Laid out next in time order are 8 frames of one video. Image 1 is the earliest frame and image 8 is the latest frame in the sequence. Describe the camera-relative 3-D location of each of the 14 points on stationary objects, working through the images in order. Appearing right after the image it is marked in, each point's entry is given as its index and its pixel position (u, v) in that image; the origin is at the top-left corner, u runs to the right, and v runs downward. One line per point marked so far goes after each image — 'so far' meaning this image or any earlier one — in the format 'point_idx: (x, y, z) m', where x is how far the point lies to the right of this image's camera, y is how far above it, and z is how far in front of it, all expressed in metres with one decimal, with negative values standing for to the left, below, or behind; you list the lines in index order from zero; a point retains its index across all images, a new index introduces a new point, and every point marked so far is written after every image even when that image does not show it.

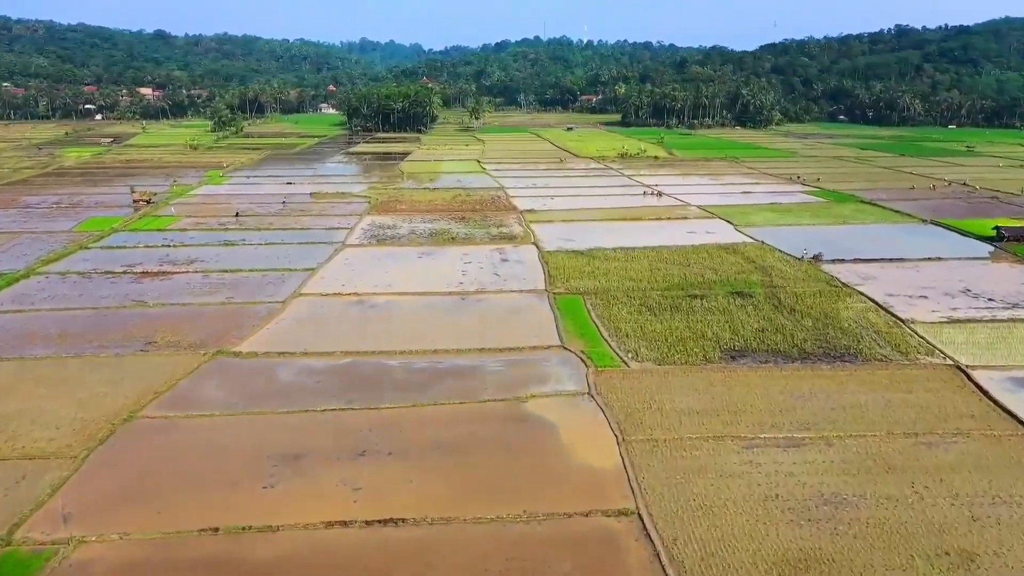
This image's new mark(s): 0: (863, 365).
0: (+7.2, -1.6, +16.0) m
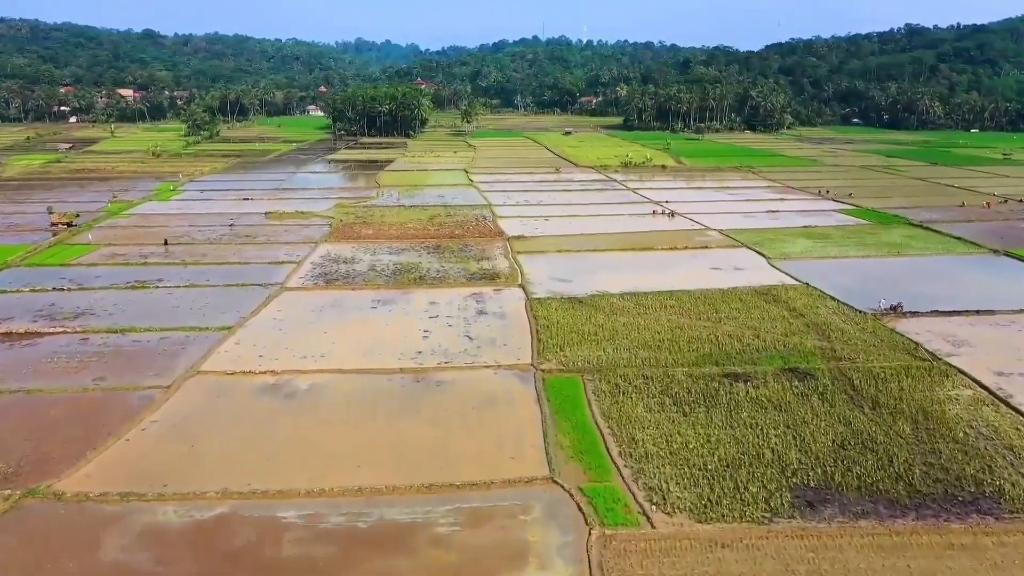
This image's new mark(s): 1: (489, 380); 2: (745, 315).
0: (+6.7, -3.1, +10.3) m
1: (-0.5, -1.8, +15.5) m
2: (+5.9, -0.7, +19.7) m
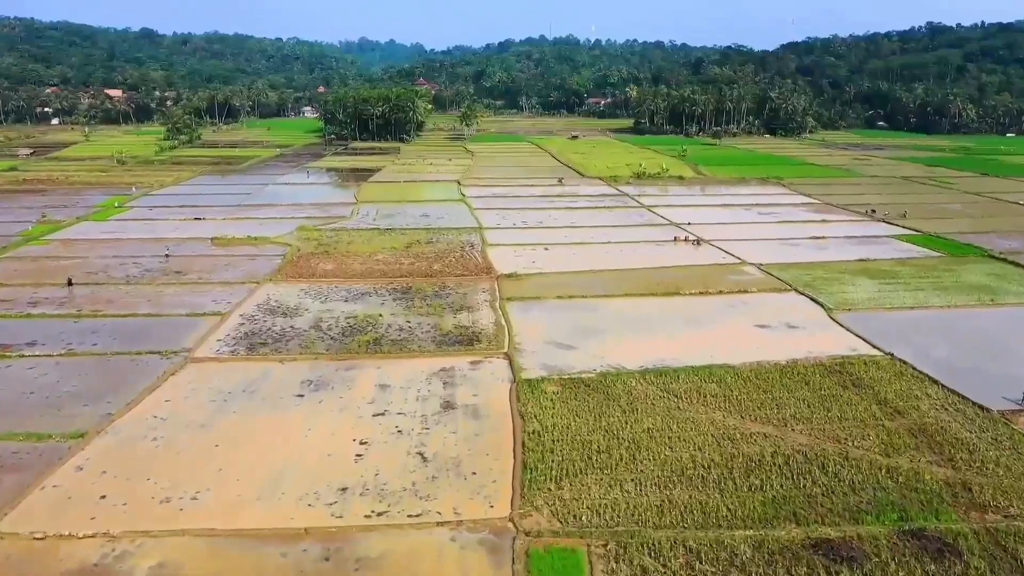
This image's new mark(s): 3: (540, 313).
0: (+6.2, -4.7, +4.6) m
1: (-0.9, -3.3, +9.8) m
2: (+5.5, -2.2, +13.9) m
3: (+0.7, -0.6, +19.9) m
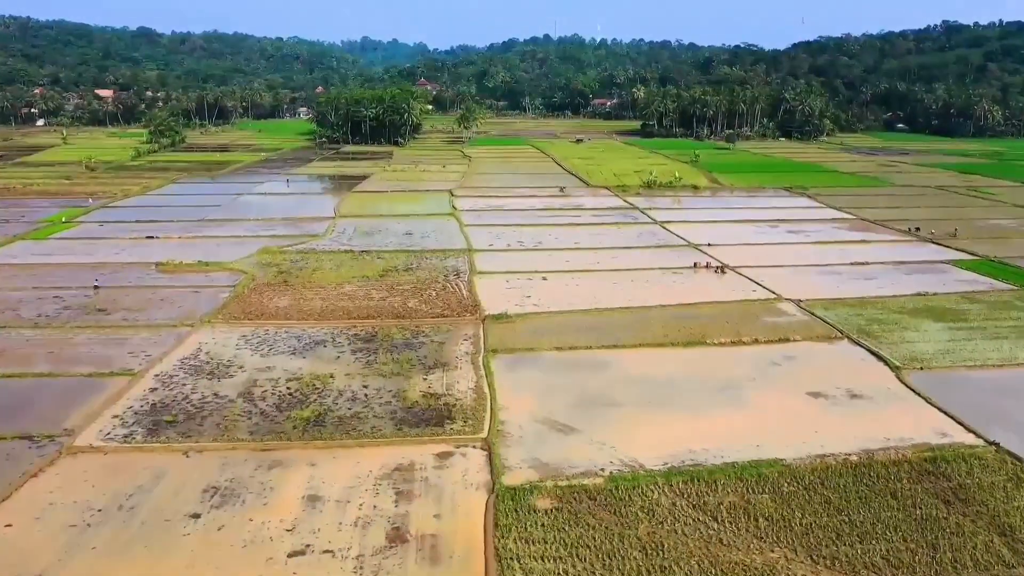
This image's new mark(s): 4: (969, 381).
0: (+5.8, -5.8, +0.5) m
1: (-1.2, -4.4, +5.8) m
2: (+5.2, -3.3, +9.8) m
3: (+0.4, -1.7, +15.8) m
4: (+9.3, -1.9, +15.8) m
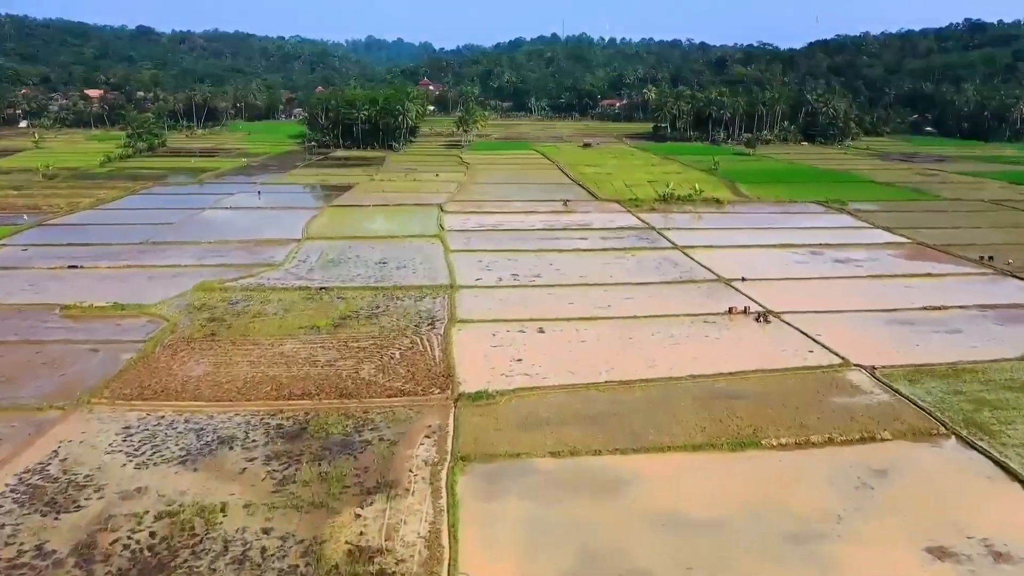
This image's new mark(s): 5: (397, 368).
0: (+5.3, -7.1, -4.5) m
1: (-1.7, -5.7, +0.8) m
2: (+4.7, -4.7, +4.8) m
3: (0.0, -3.0, +10.9) m
4: (+9.0, -3.2, +10.8) m
5: (-2.4, -1.7, +16.2) m
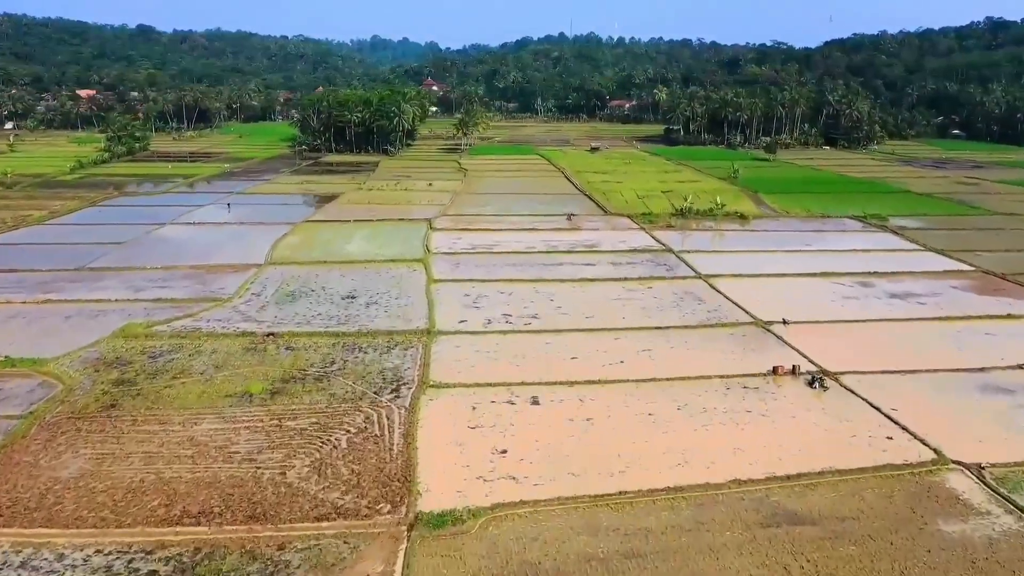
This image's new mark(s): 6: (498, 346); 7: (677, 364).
0: (+4.8, -8.2, -8.7) m
1: (-2.2, -6.8, -3.3) m
2: (+4.3, -5.8, +0.7) m
3: (-0.3, -4.1, +6.8) m
4: (+8.6, -4.4, +6.5) m
5: (-2.7, -2.7, +12.0) m
6: (-0.3, -1.3, +17.6) m
7: (+3.5, -1.6, +16.4) m
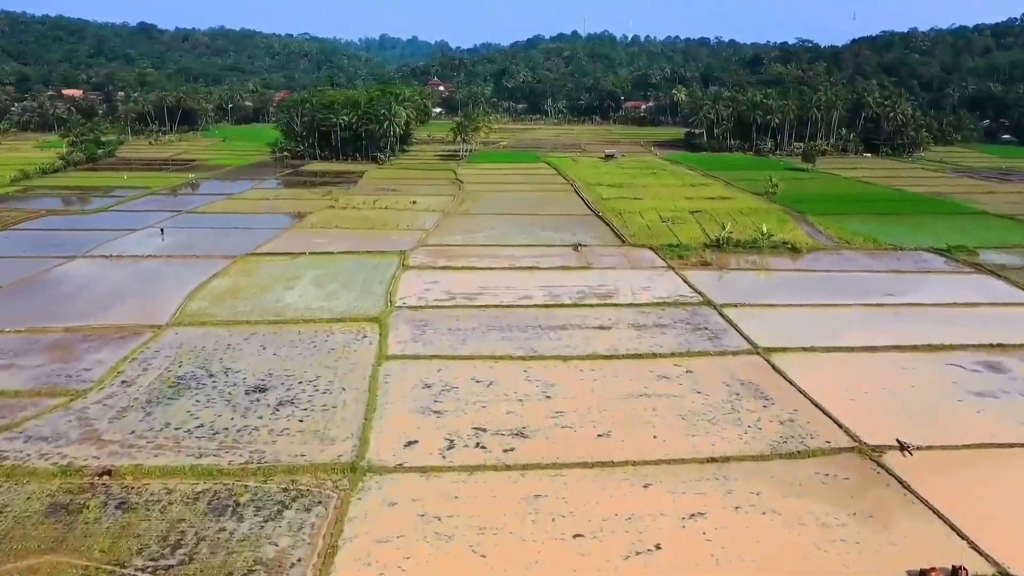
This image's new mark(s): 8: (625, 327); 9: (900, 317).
0: (+3.9, -10.0, -15.4) m
1: (-3.0, -8.5, -9.9) m
2: (+3.6, -7.5, -6.0) m
3: (-1.0, -5.9, +0.2) m
4: (+8.0, -6.1, -0.2) m
5: (-3.2, -4.5, +5.5) m
6: (-0.8, -3.0, +11.0) m
7: (+3.0, -3.3, +9.7) m
8: (+2.8, -0.9, +18.8) m
9: (+10.0, -0.7, +19.8) m
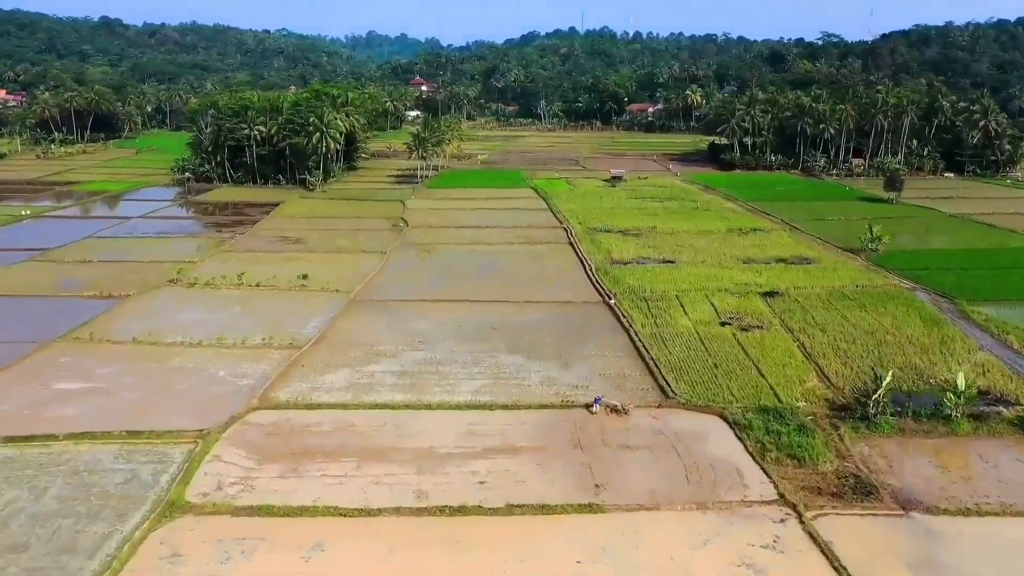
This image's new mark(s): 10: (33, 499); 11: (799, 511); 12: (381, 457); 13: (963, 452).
0: (+2.7, -13.6, -29.6) m
1: (-4.2, -12.2, -24.1) m
2: (+2.4, -11.2, -20.3) m
3: (-2.2, -9.6, -14.1) m
4: (+6.8, -9.8, -14.5) m
5: (-4.5, -8.1, -8.8) m
6: (-2.0, -6.7, -3.3) m
7: (+1.8, -7.0, -4.5) m
8: (+1.6, -4.6, +4.5) m
9: (+8.7, -4.4, +5.5) m
10: (-6.7, -2.9, +11.0) m
11: (+3.9, -3.1, +10.4) m
12: (-2.1, -2.6, +12.0) m
13: (+7.4, -2.7, +12.4) m
